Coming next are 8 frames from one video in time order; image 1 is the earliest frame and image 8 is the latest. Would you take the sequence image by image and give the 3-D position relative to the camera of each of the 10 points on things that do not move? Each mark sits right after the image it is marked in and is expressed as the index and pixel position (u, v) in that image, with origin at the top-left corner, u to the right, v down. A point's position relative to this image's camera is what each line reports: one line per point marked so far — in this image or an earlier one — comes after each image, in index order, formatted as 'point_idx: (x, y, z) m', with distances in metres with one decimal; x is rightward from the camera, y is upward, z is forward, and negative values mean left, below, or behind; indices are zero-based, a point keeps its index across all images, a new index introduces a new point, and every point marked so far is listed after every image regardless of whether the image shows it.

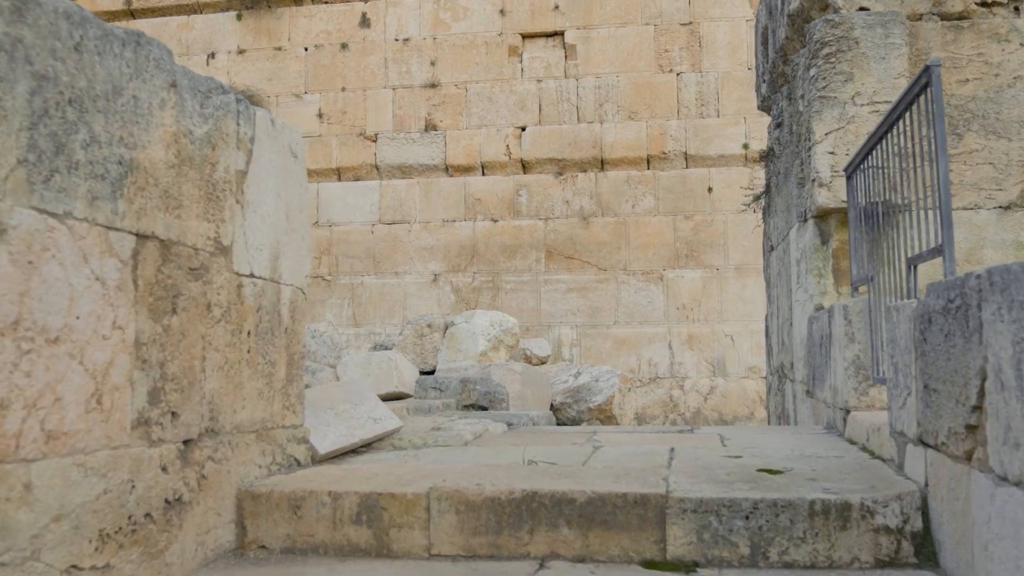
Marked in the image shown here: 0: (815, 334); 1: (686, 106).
0: (+1.0, -0.2, +3.9) m
1: (+1.6, +1.6, +10.5) m
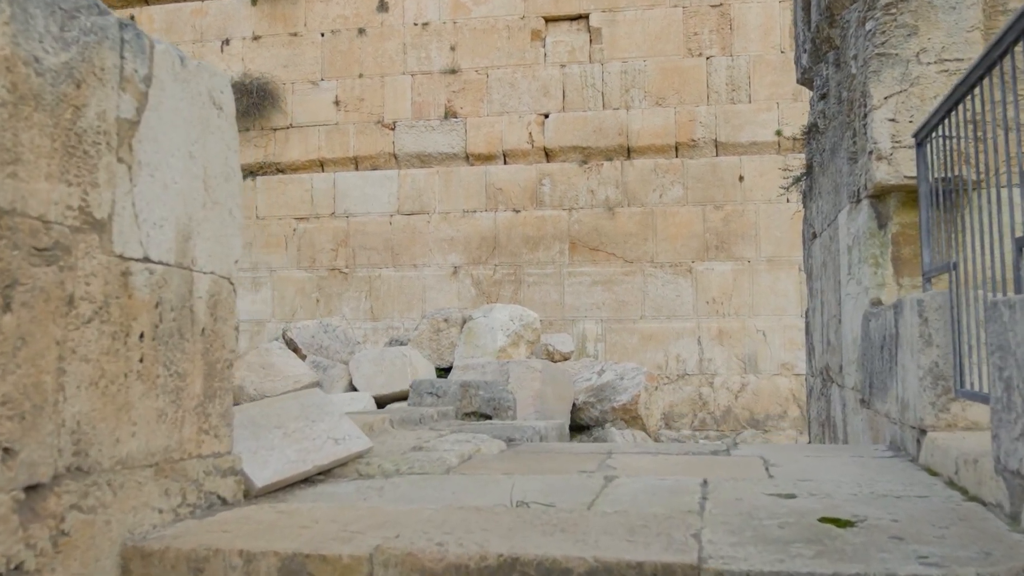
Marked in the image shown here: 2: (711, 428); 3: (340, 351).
0: (+1.0, -0.1, +3.3) m
1: (+1.8, +1.6, +9.8) m
2: (+1.6, -1.1, +9.4) m
3: (-1.3, -0.5, +9.6) m
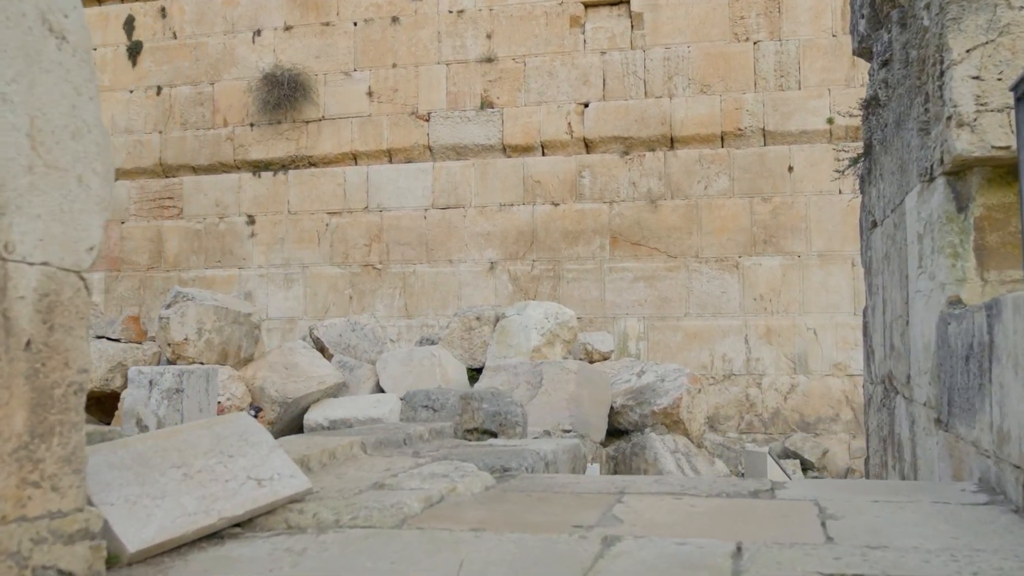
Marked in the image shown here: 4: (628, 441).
0: (+1.0, -0.1, +2.7) m
1: (+2.0, +1.7, +9.2) m
2: (+1.9, -1.0, +8.7) m
3: (-1.1, -0.5, +9.1) m
4: (+0.7, -0.9, +7.2) m
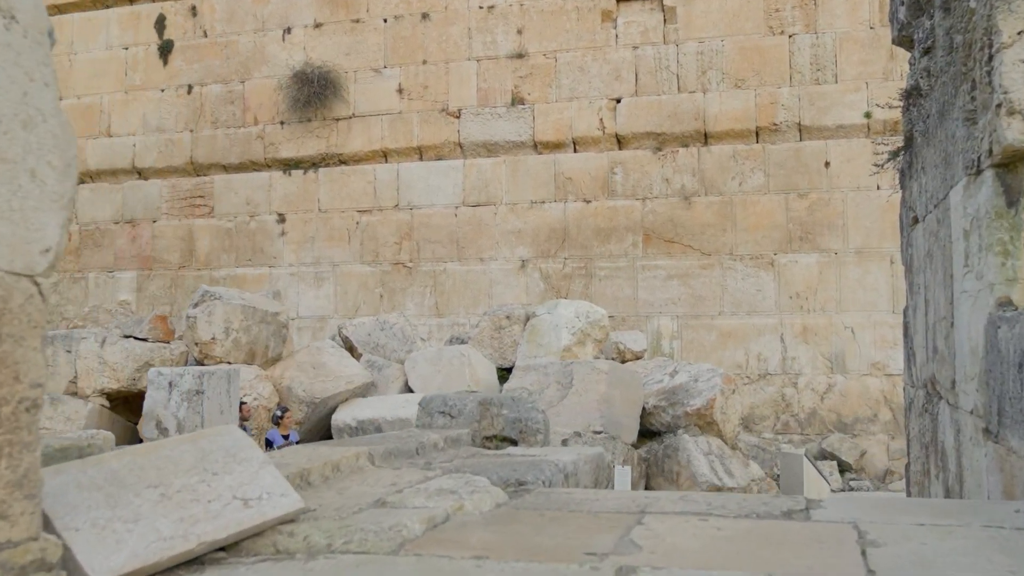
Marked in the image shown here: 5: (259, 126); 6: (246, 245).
0: (+1.1, -0.1, +2.5) m
1: (+2.2, +1.7, +8.9) m
2: (+2.1, -1.0, +8.5) m
3: (-0.9, -0.5, +8.9) m
4: (+0.9, -0.9, +7.0) m
5: (-2.3, +1.5, +10.6) m
6: (-2.4, +0.4, +10.5) m
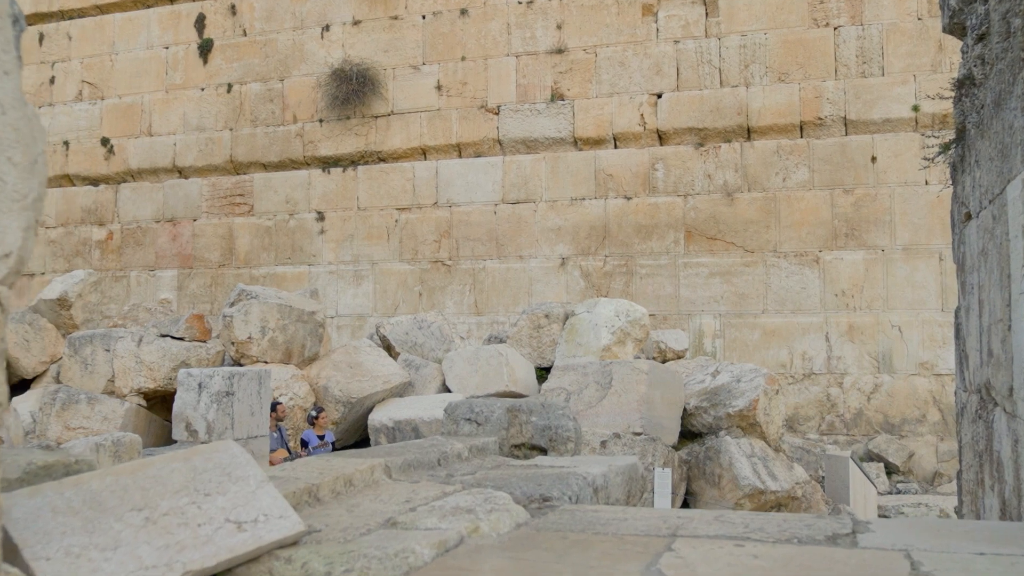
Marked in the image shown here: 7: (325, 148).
0: (+1.1, -0.1, +2.3) m
1: (+2.5, +1.7, +8.7) m
2: (+2.4, -1.0, +8.3) m
3: (-0.6, -0.5, +8.8) m
4: (+1.1, -0.9, +6.8) m
5: (-1.9, +1.5, +10.5) m
6: (-2.0, +0.4, +10.4) m
7: (-1.7, +1.3, +10.4) m
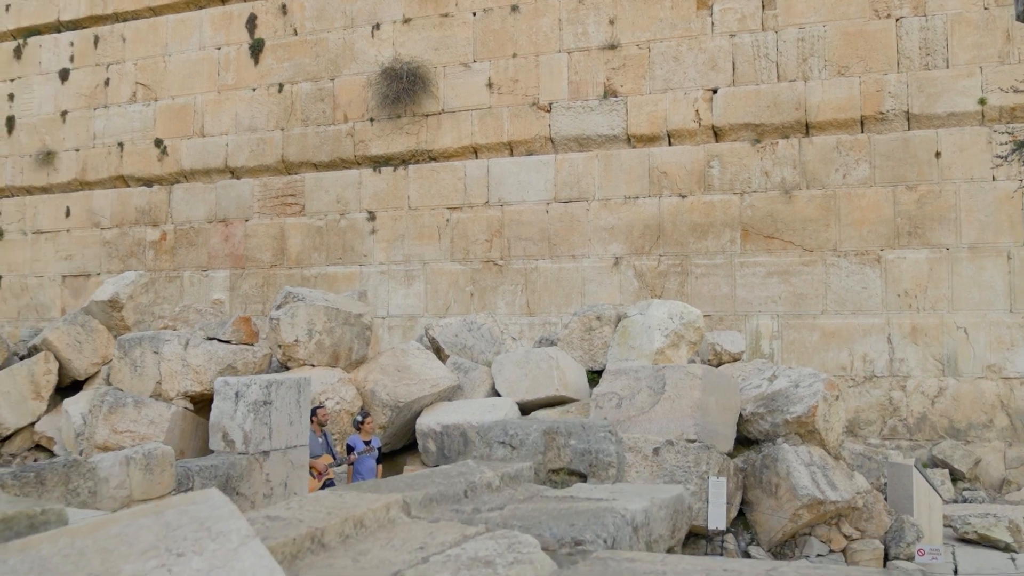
0: (+1.2, -0.2, +2.0) m
1: (+2.9, +1.7, +8.3) m
2: (+2.7, -1.0, +7.9) m
3: (-0.2, -0.5, +8.6) m
4: (+1.4, -1.0, +6.5) m
5: (-1.5, +1.5, +10.4) m
6: (-1.6, +0.4, +10.3) m
7: (-1.2, +1.3, +10.2) m
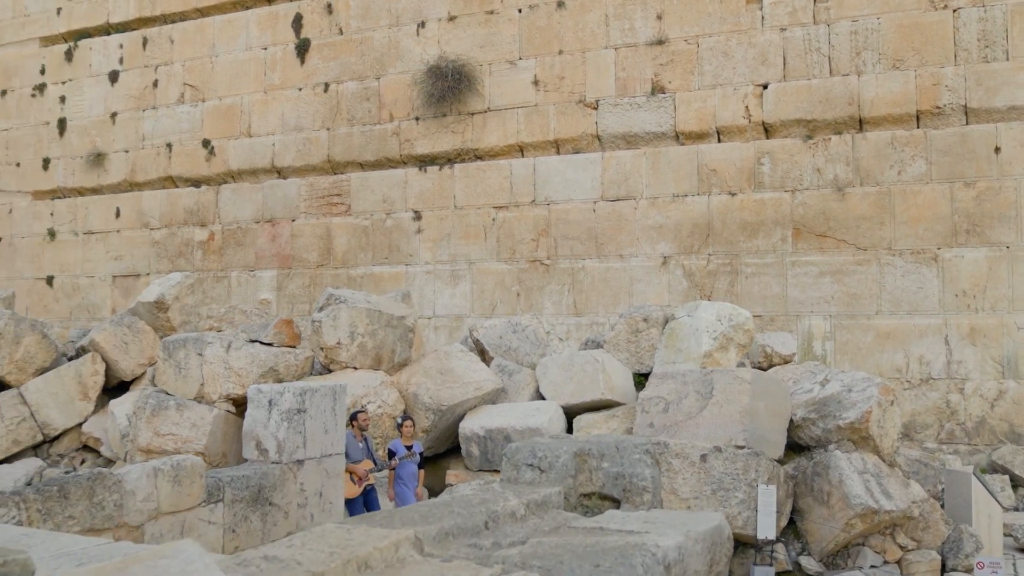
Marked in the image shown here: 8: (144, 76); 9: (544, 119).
0: (+1.2, -0.2, +1.8) m
1: (+3.2, +1.7, +8.0) m
2: (+3.0, -1.0, +7.7) m
3: (+0.1, -0.5, +8.4) m
4: (+1.6, -1.0, +6.3) m
5: (-1.1, +1.5, +10.2) m
6: (-1.2, +0.4, +10.1) m
7: (-0.8, +1.2, +10.1) m
8: (-3.8, +2.2, +11.9) m
9: (+0.3, +1.4, +9.5) m
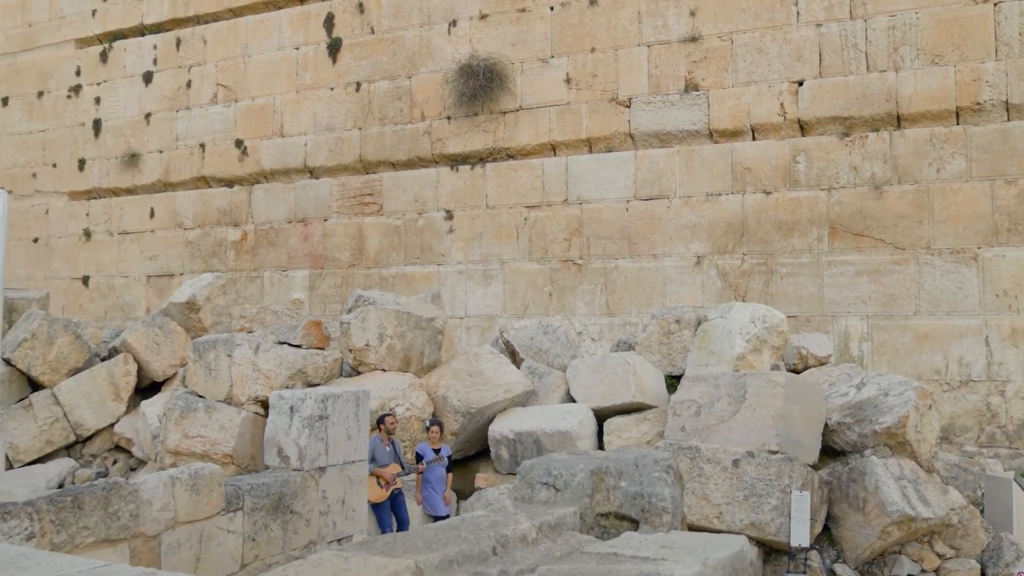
0: (+1.2, -0.2, +1.6) m
1: (+3.4, +1.7, +7.8) m
2: (+3.2, -1.1, +7.5) m
3: (+0.3, -0.5, +8.3) m
4: (+1.8, -1.0, +6.2) m
5: (-0.8, +1.5, +10.2) m
6: (-0.9, +0.4, +10.1) m
7: (-0.6, +1.2, +10.0) m
8: (-3.5, +2.2, +11.9) m
9: (+0.5, +1.4, +9.4) m
